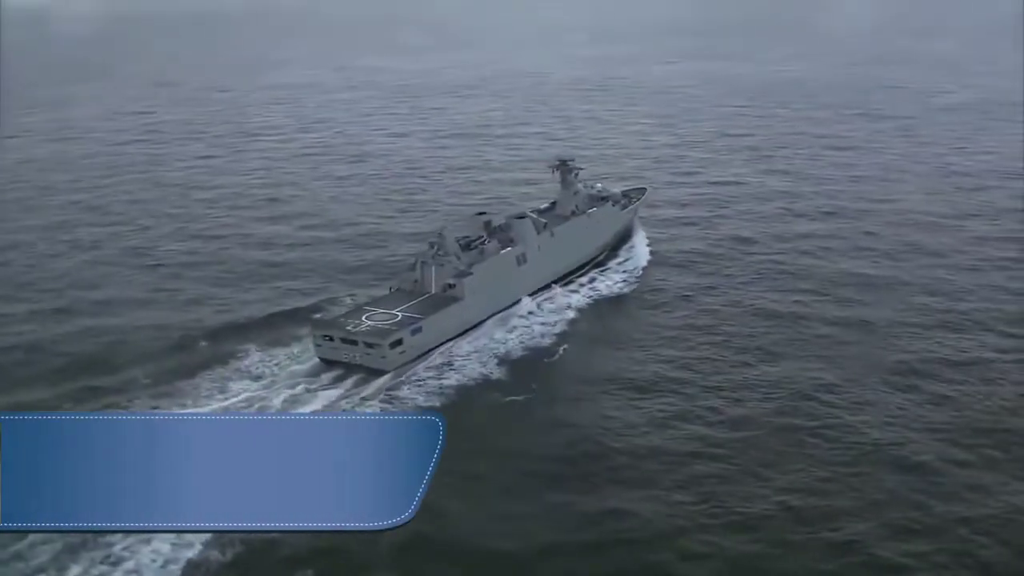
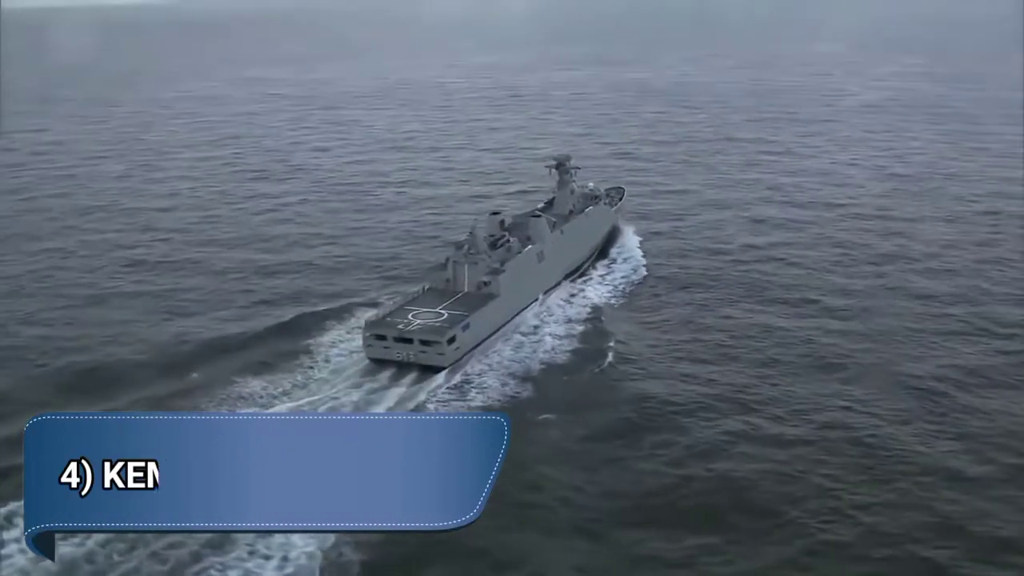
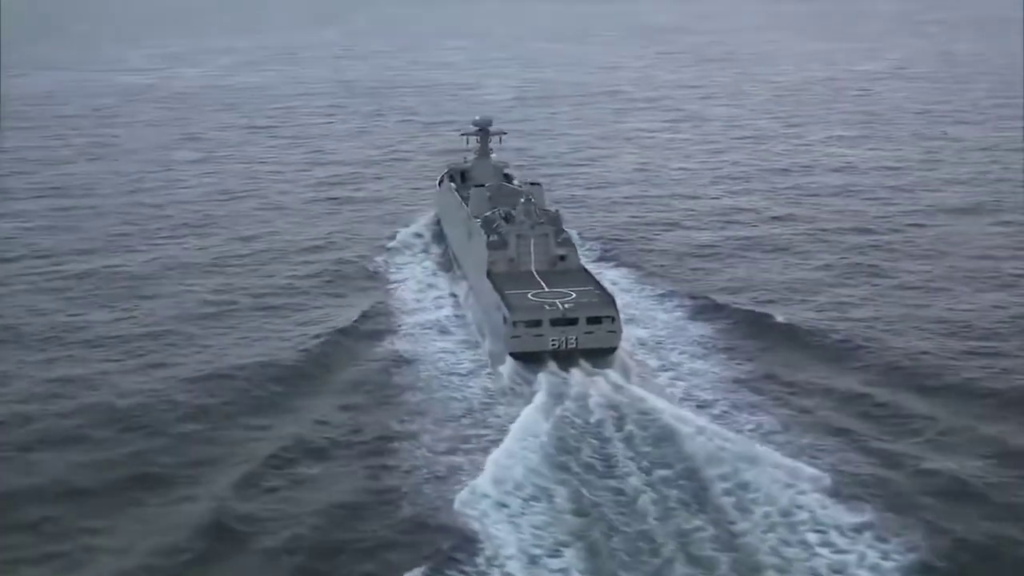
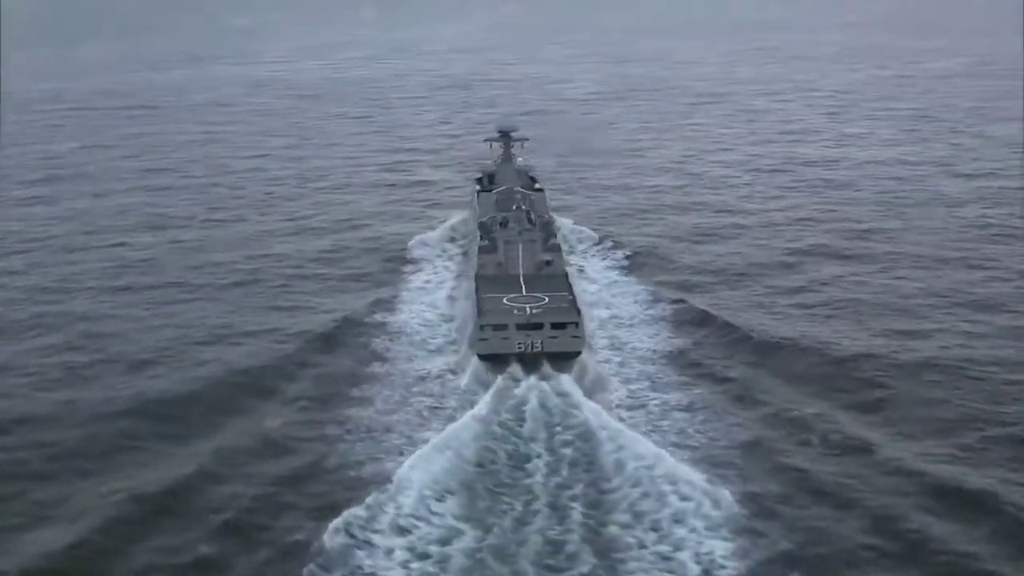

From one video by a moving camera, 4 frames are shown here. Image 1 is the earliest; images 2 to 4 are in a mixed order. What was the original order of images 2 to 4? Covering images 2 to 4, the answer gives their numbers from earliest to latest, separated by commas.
2, 4, 3
